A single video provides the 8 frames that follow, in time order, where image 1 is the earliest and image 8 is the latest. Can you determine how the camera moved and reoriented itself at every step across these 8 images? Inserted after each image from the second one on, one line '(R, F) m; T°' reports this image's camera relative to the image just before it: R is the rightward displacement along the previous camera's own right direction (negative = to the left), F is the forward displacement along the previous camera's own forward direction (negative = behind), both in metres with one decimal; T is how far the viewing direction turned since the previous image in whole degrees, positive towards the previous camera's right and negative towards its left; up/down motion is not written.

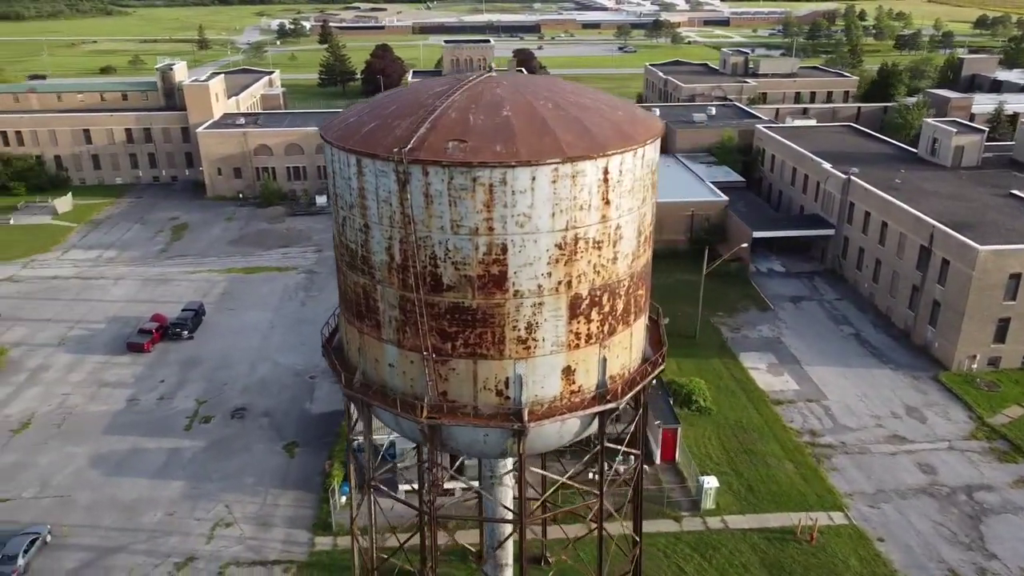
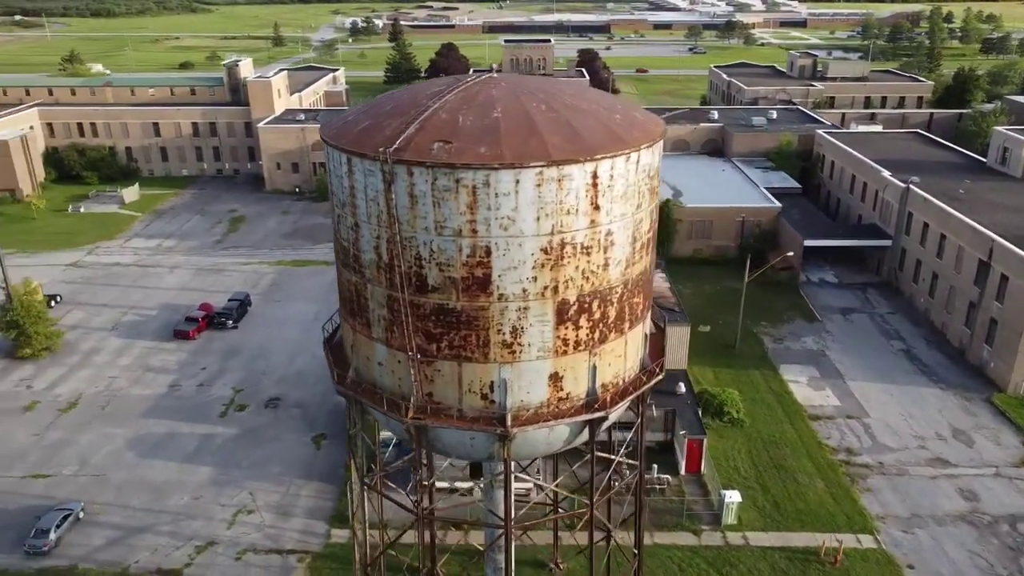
(+1.0, +0.2) m; -5°
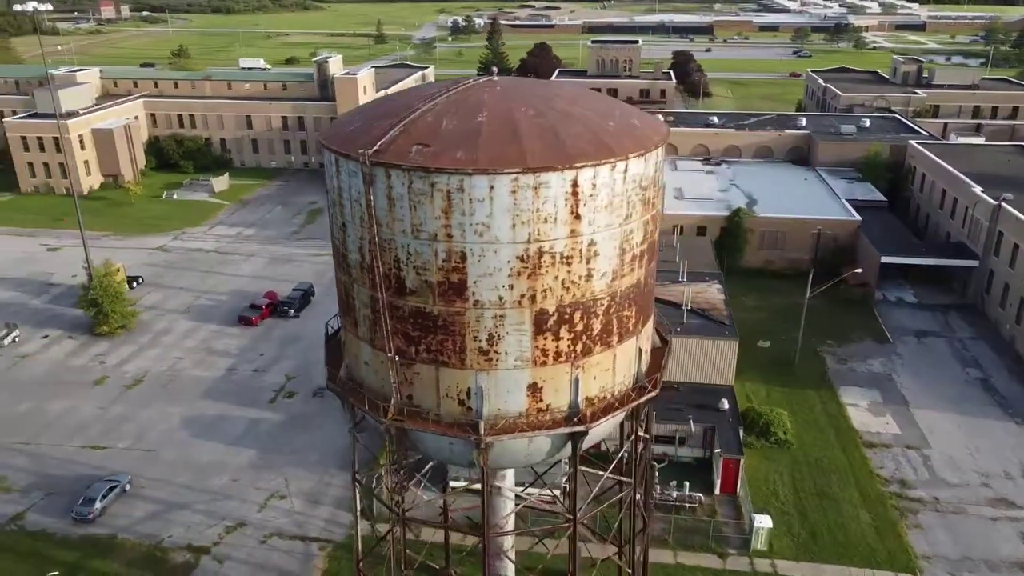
(+1.5, +0.2) m; -7°
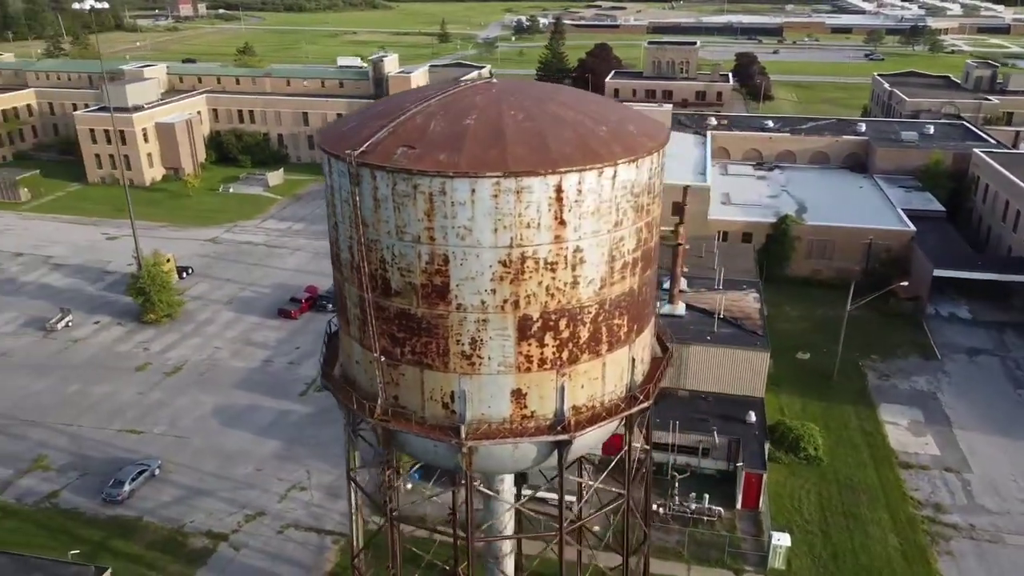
(+1.0, +0.1) m; -4°
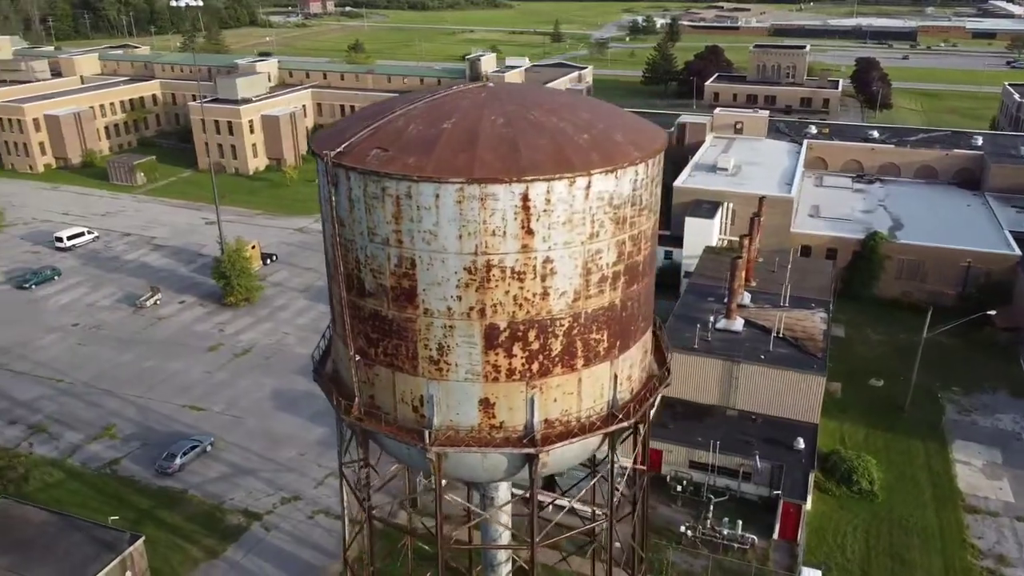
(+1.7, +0.3) m; -8°
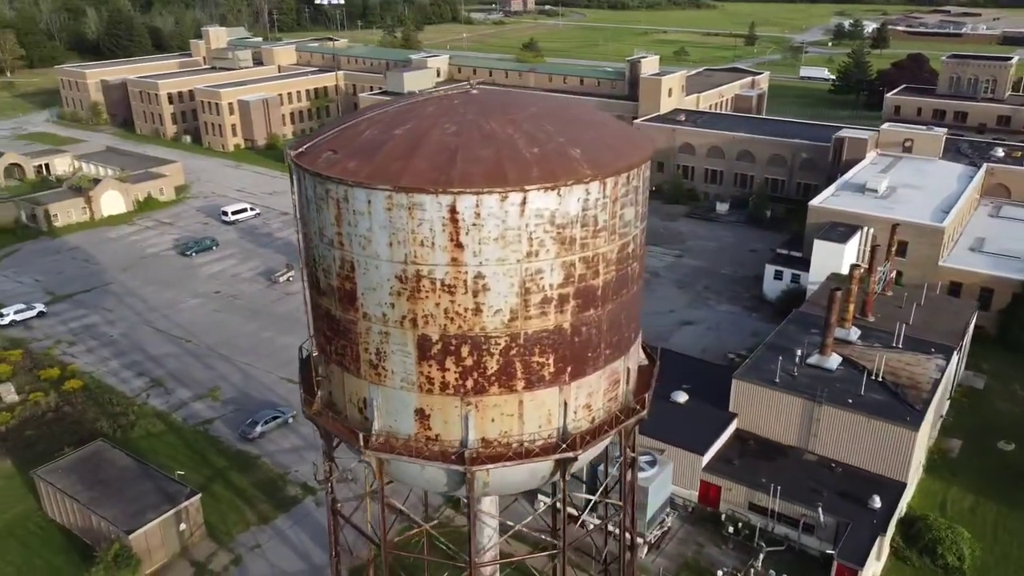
(+2.9, +0.6) m; -13°
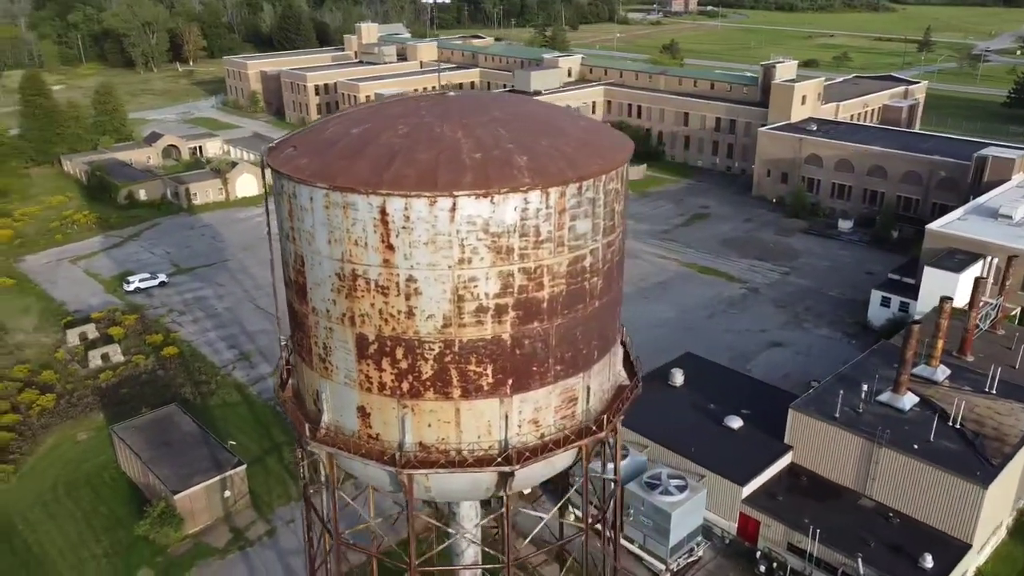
(+2.5, +0.4) m; -11°
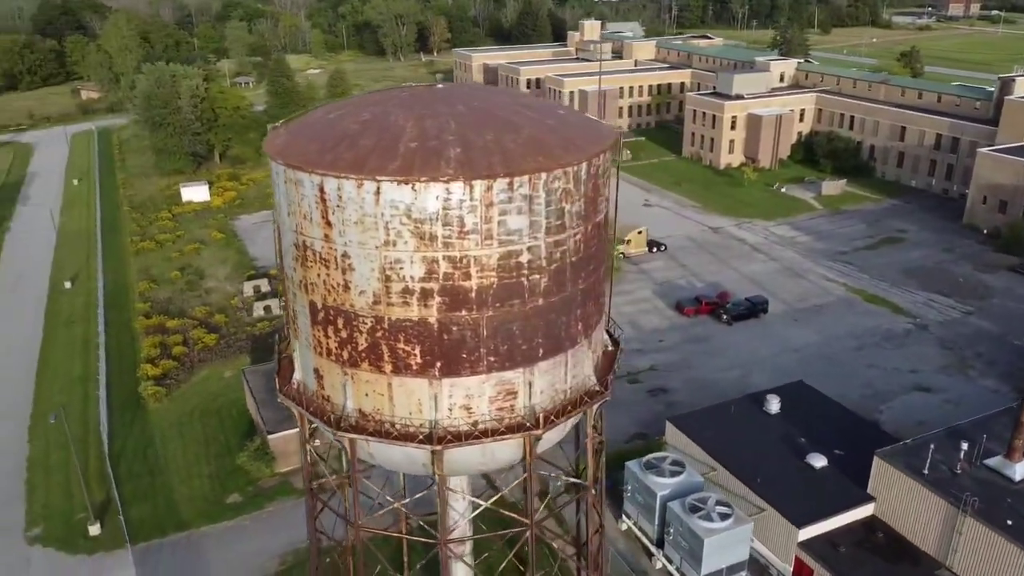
(+3.6, +0.3) m; -16°
